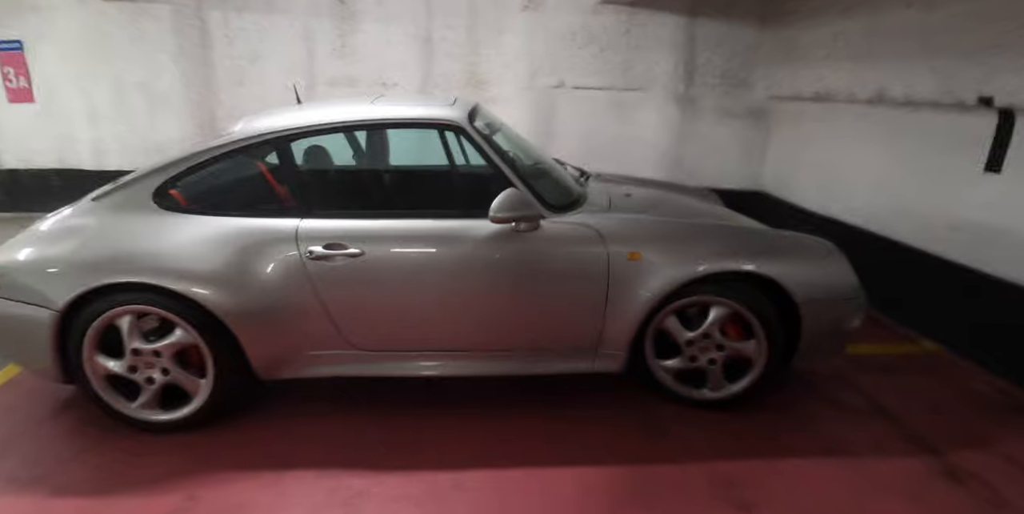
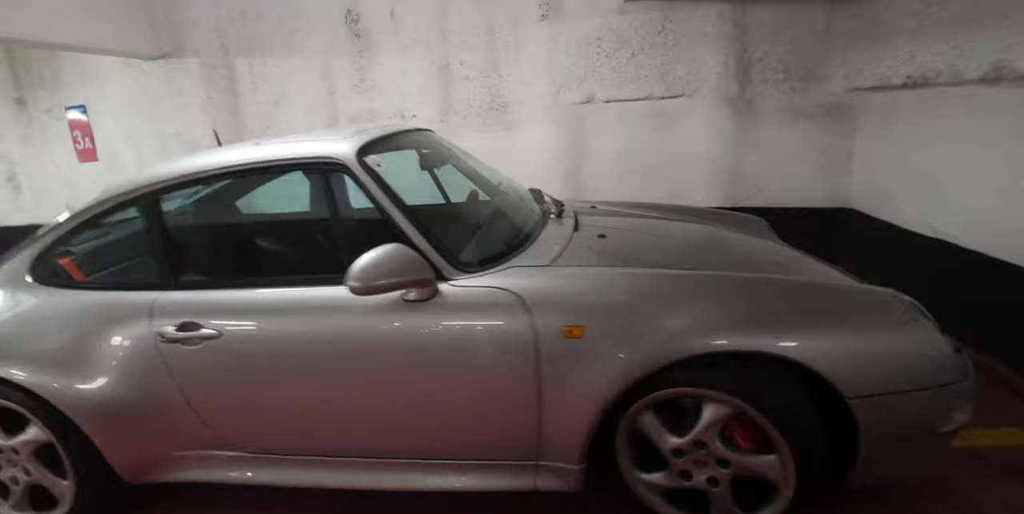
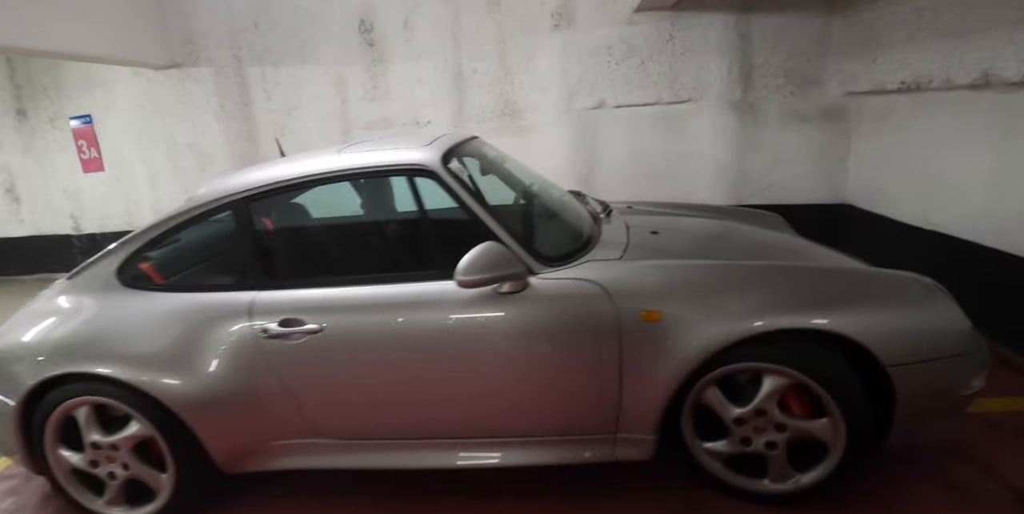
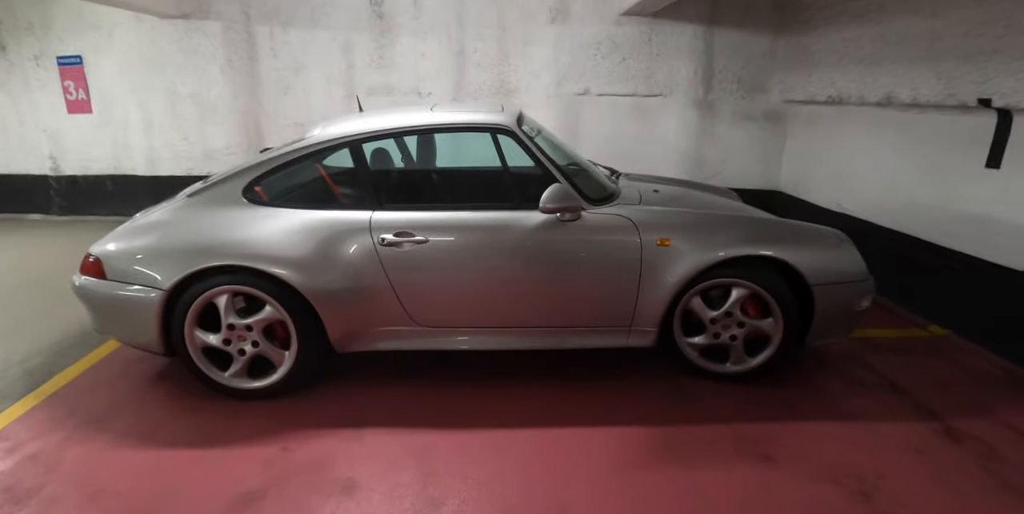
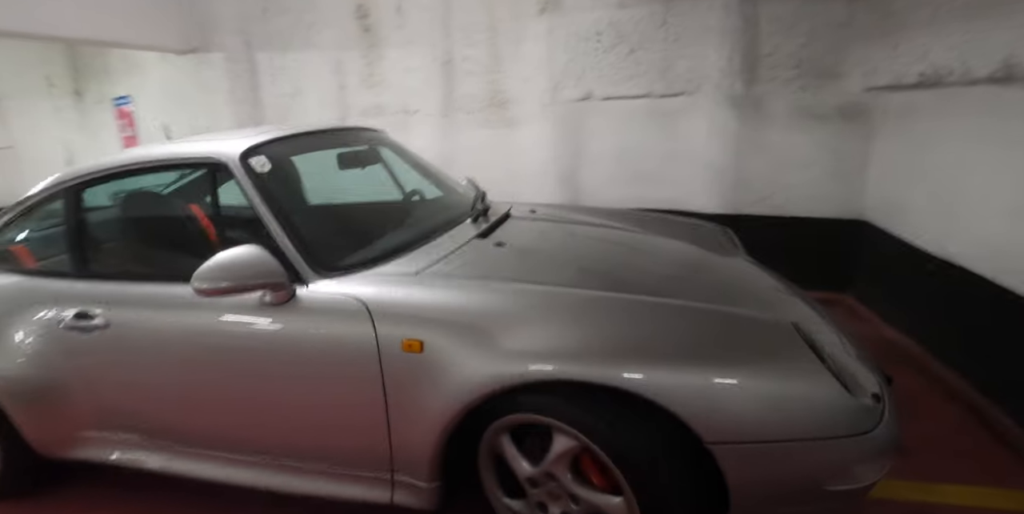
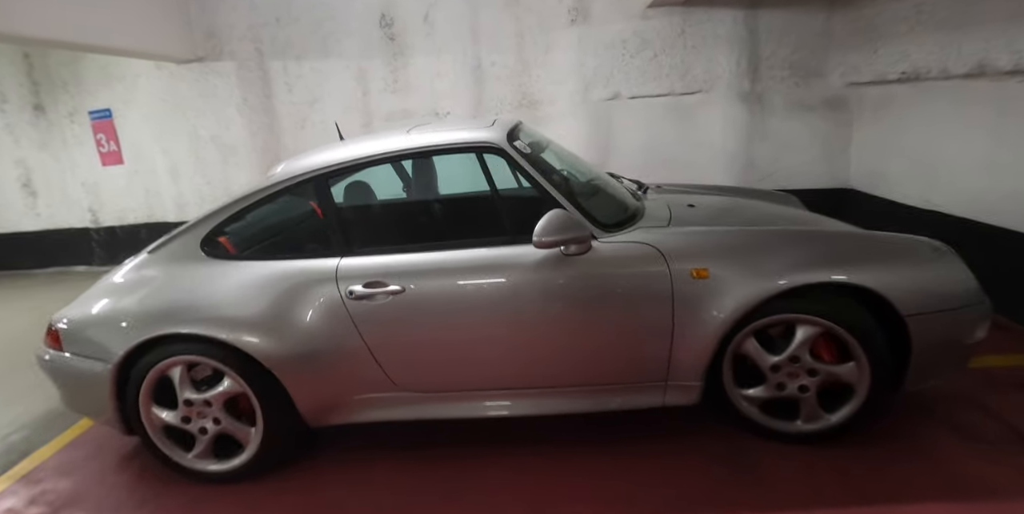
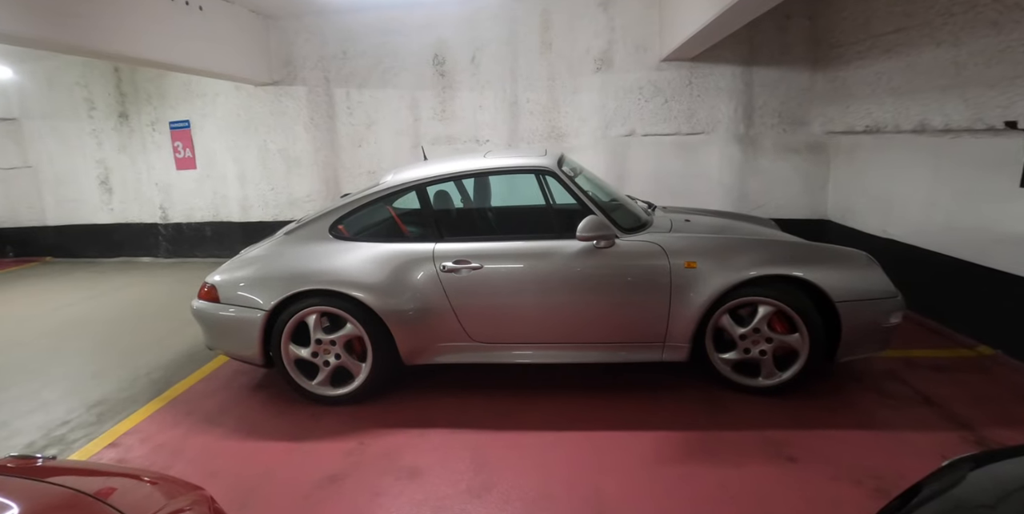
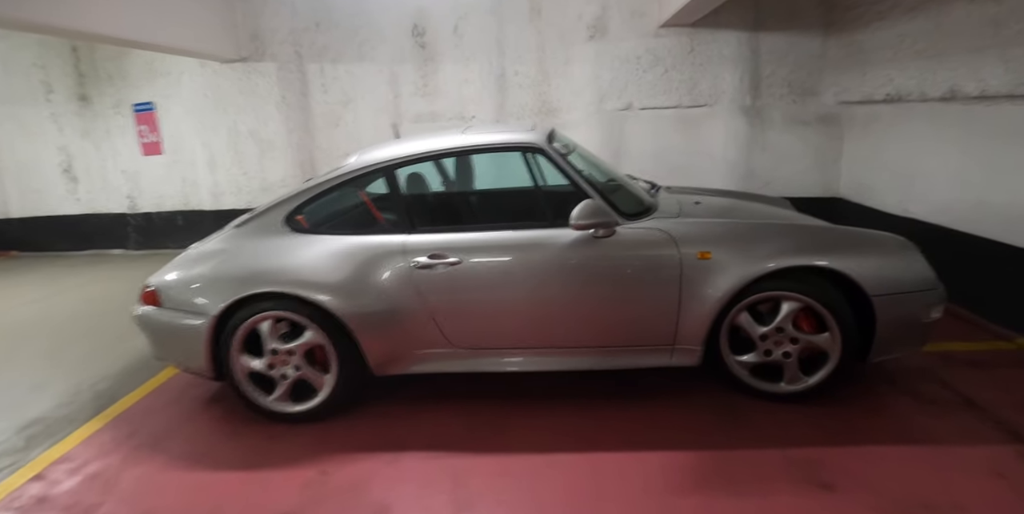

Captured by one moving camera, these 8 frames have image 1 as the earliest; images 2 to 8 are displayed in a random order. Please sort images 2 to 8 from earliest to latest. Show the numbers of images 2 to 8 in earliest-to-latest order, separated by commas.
4, 7, 8, 6, 3, 2, 5
